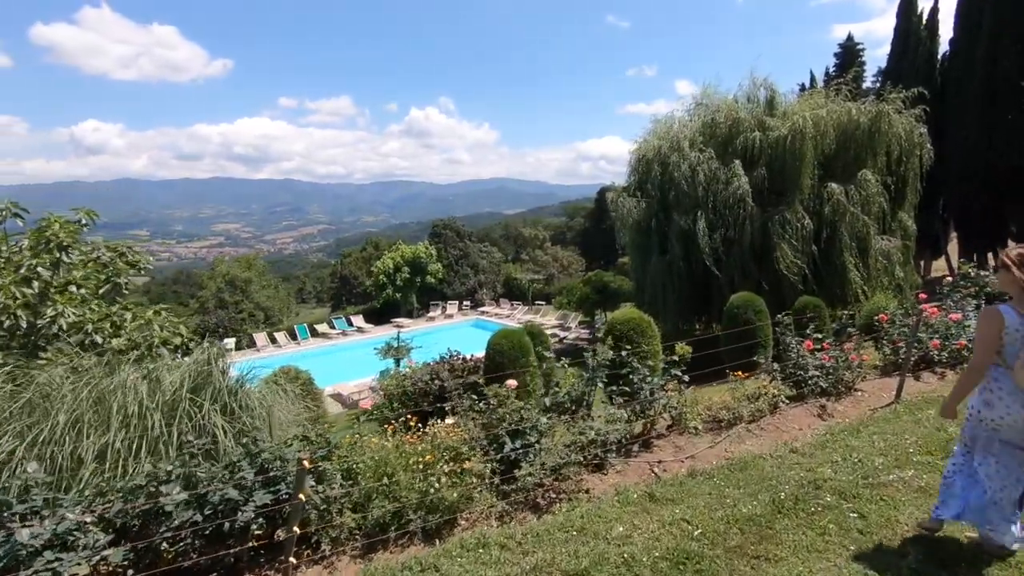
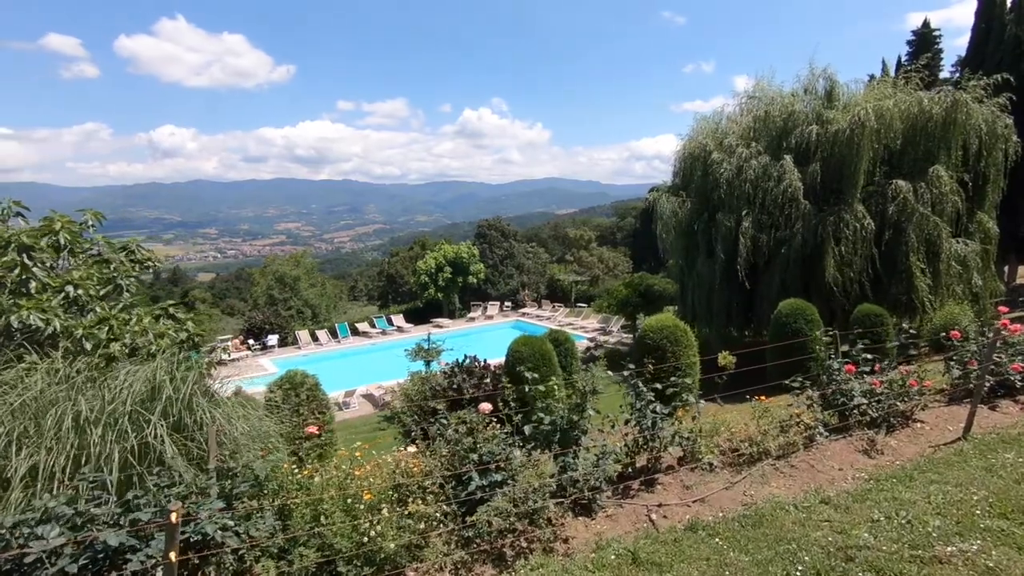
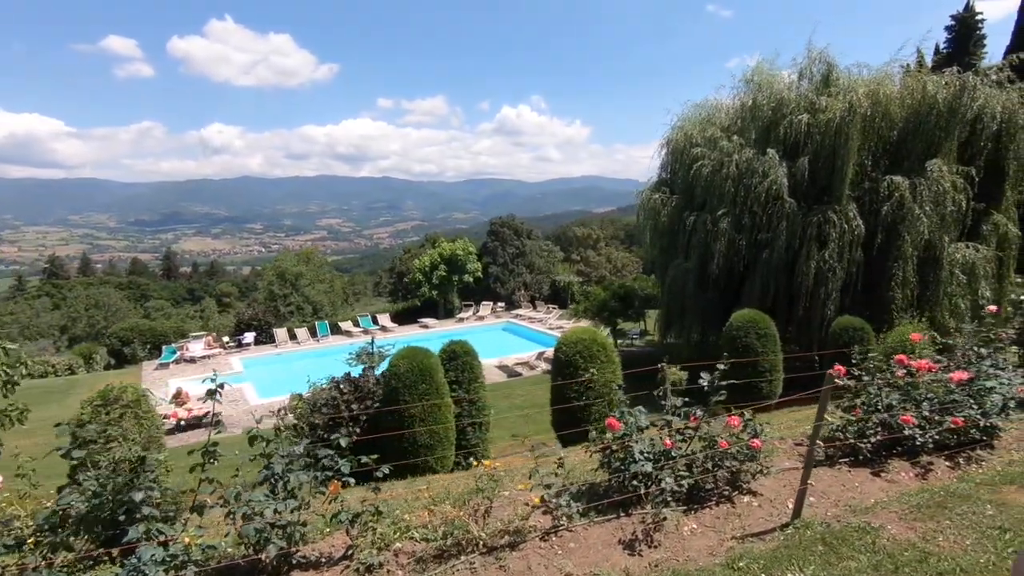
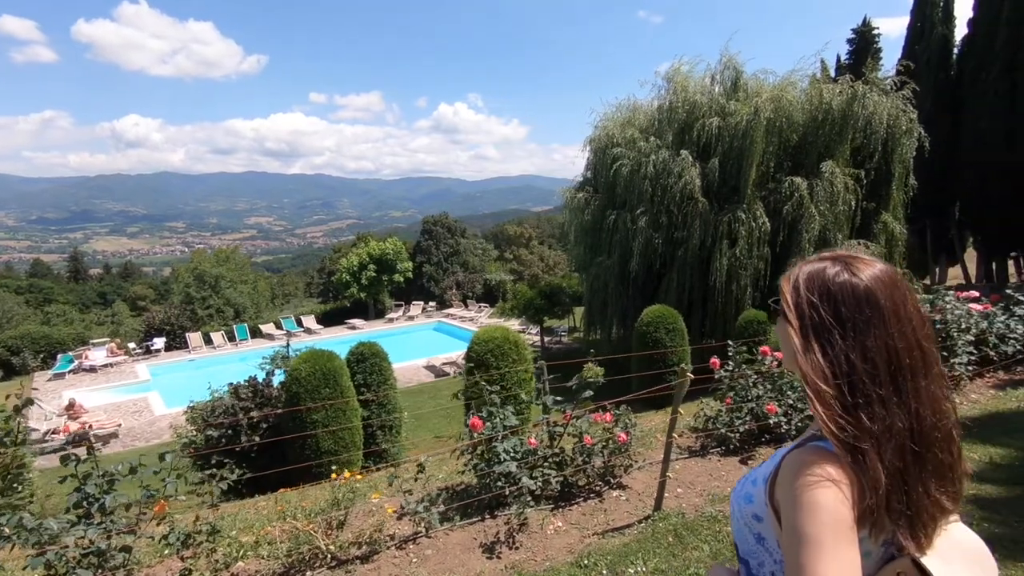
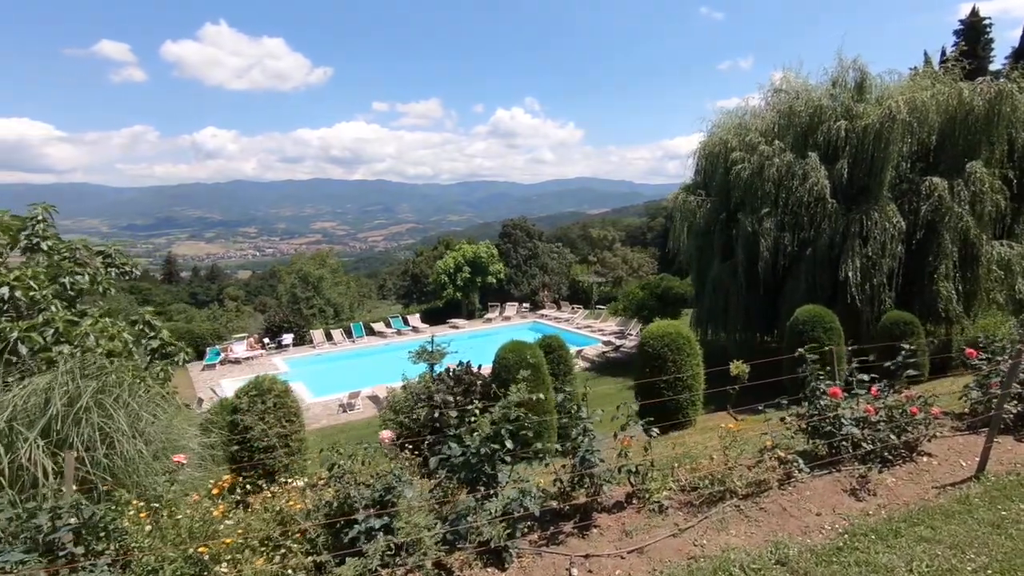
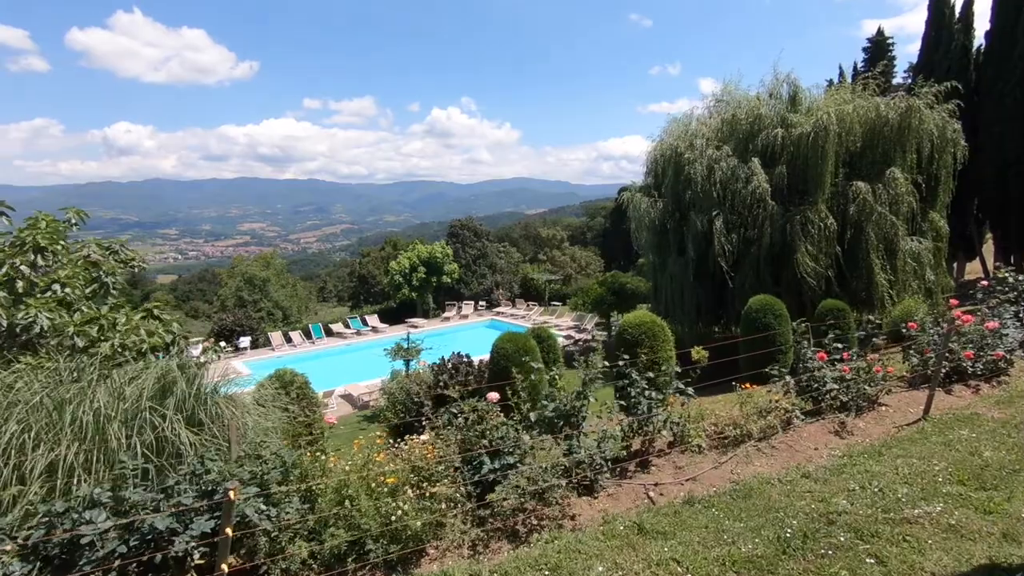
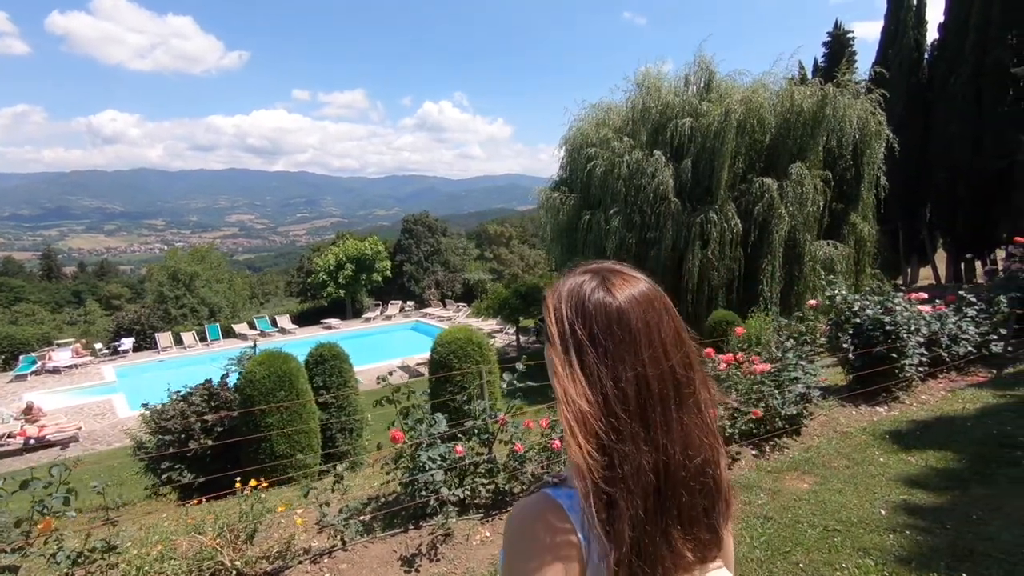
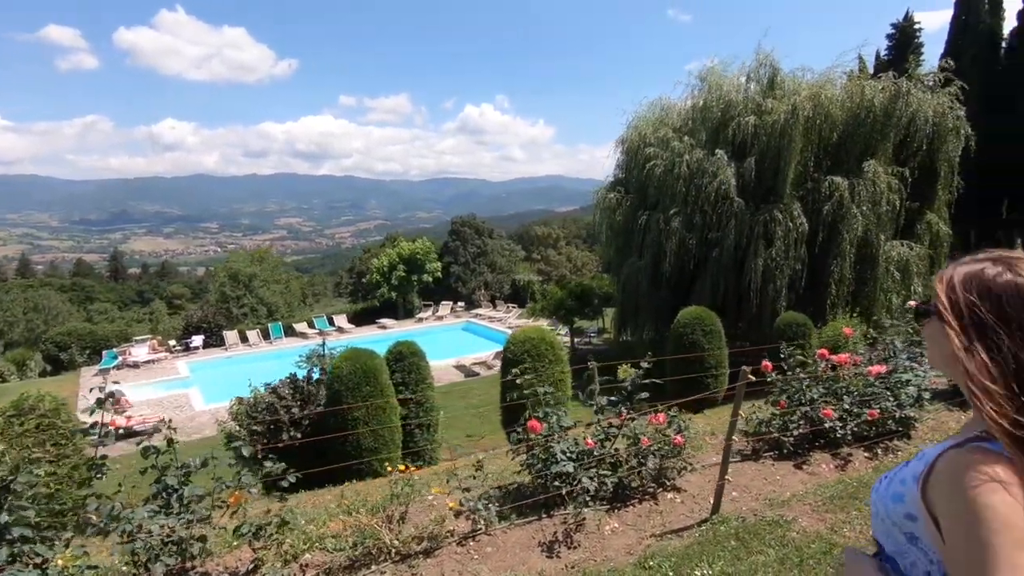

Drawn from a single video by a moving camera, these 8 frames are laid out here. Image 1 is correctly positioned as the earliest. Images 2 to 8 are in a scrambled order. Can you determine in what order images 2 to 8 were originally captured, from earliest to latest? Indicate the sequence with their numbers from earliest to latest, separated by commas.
6, 2, 5, 3, 8, 4, 7
